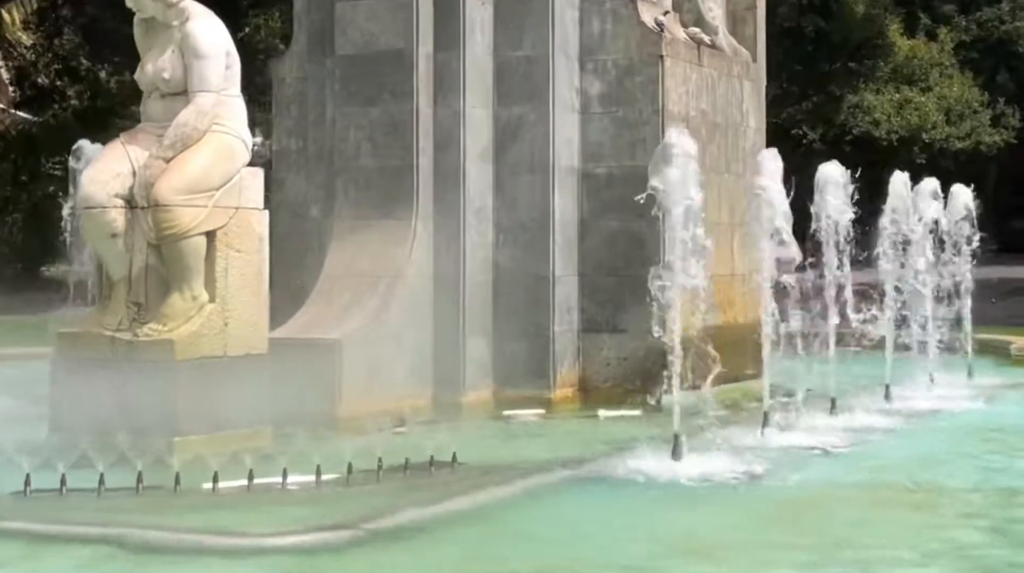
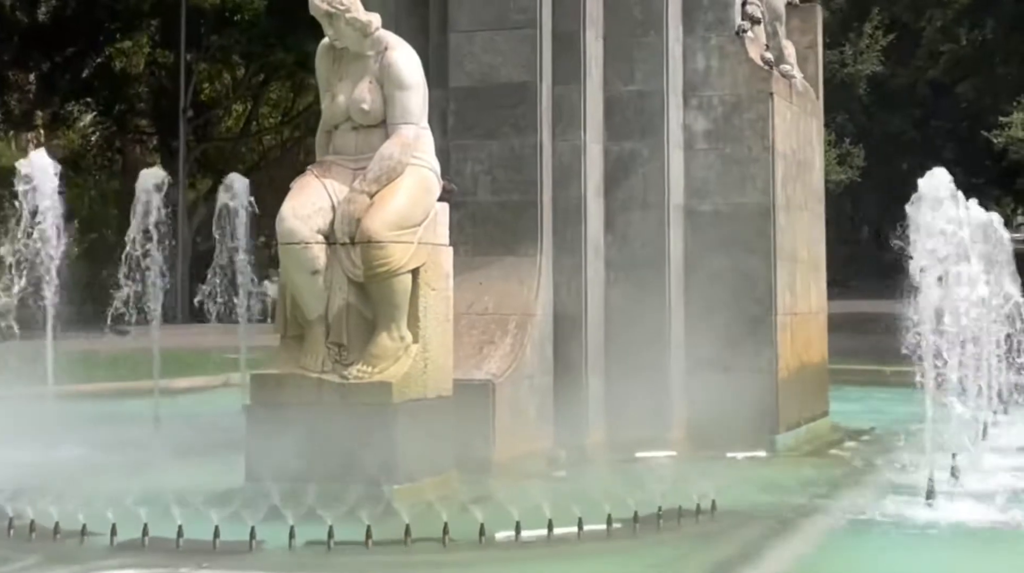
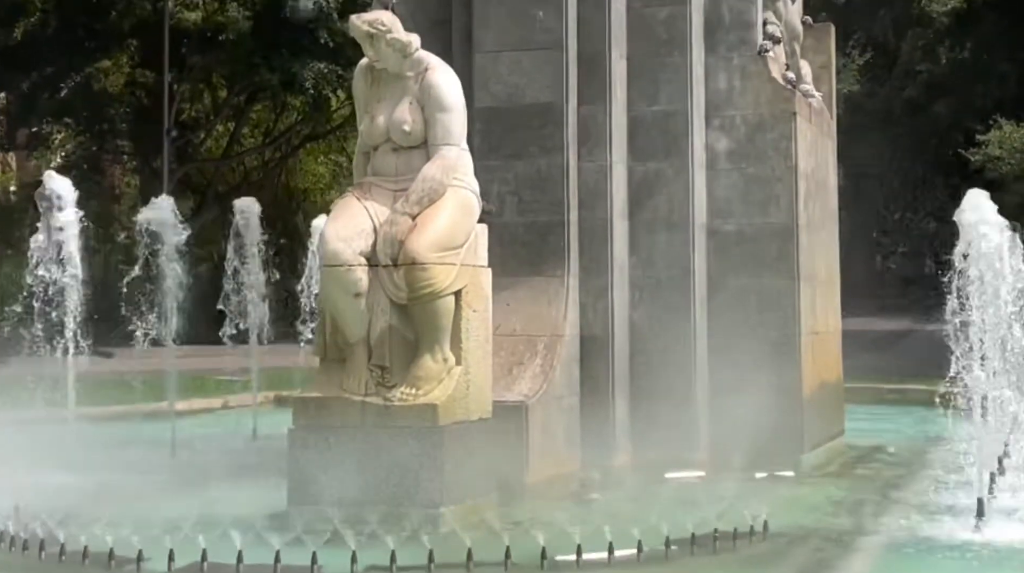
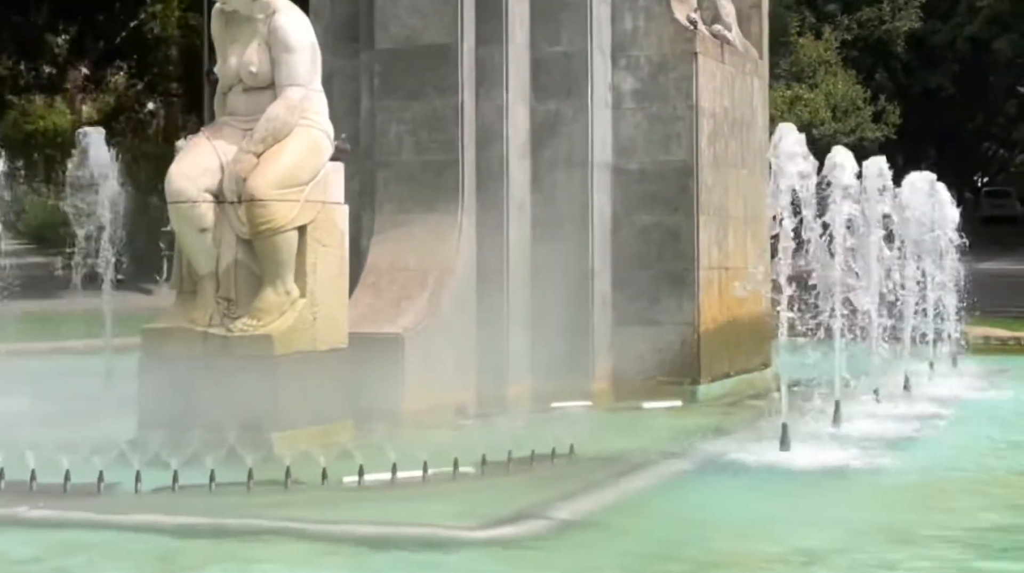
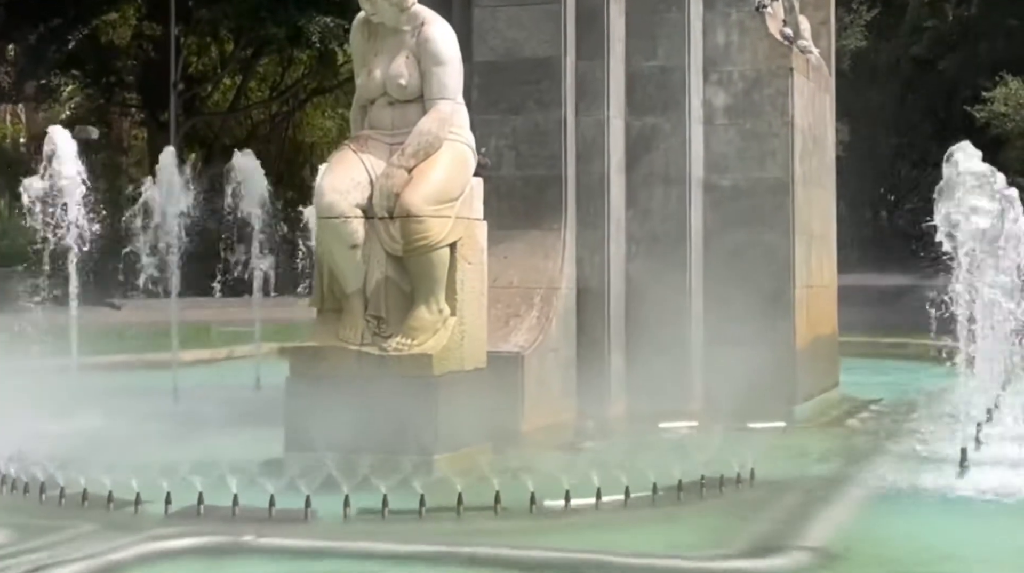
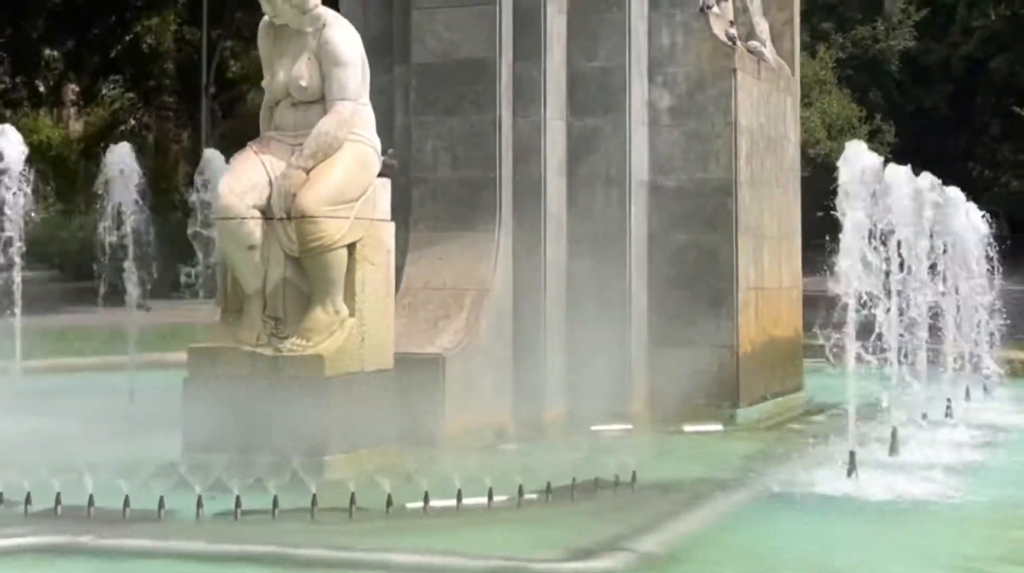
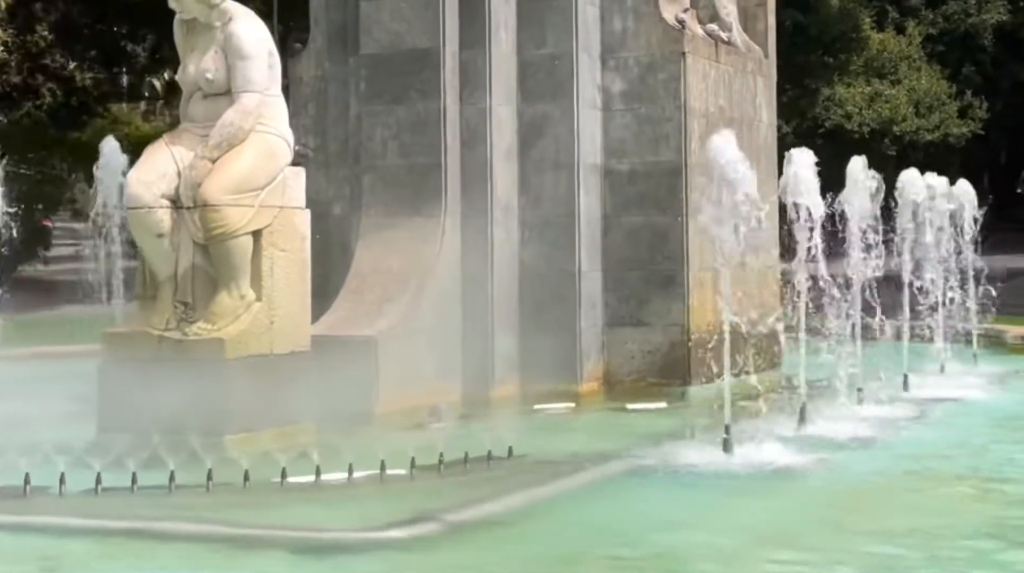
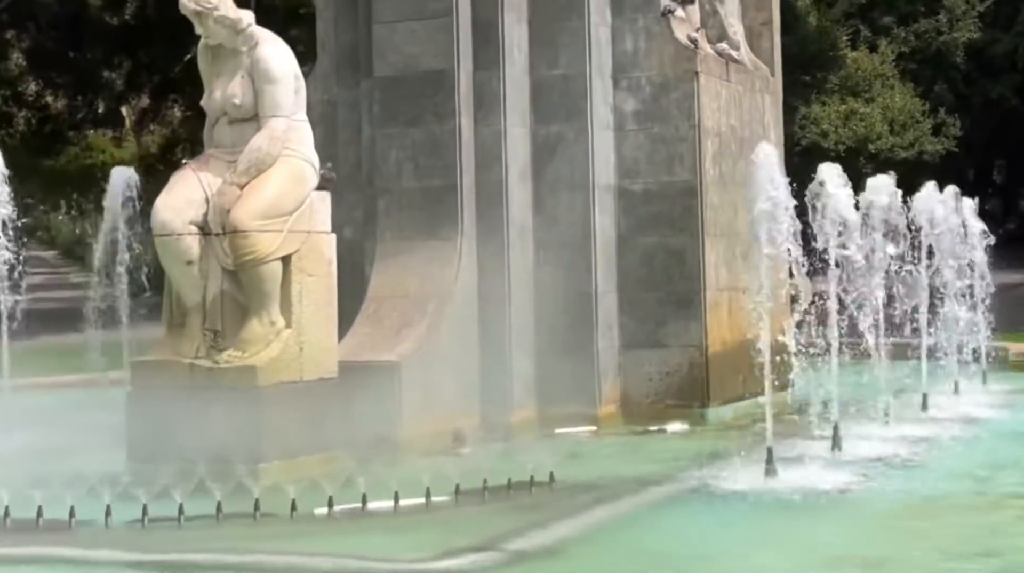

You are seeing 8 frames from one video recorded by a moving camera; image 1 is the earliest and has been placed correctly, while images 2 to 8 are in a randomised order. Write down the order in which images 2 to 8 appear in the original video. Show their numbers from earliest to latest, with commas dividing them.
7, 8, 4, 6, 2, 5, 3
